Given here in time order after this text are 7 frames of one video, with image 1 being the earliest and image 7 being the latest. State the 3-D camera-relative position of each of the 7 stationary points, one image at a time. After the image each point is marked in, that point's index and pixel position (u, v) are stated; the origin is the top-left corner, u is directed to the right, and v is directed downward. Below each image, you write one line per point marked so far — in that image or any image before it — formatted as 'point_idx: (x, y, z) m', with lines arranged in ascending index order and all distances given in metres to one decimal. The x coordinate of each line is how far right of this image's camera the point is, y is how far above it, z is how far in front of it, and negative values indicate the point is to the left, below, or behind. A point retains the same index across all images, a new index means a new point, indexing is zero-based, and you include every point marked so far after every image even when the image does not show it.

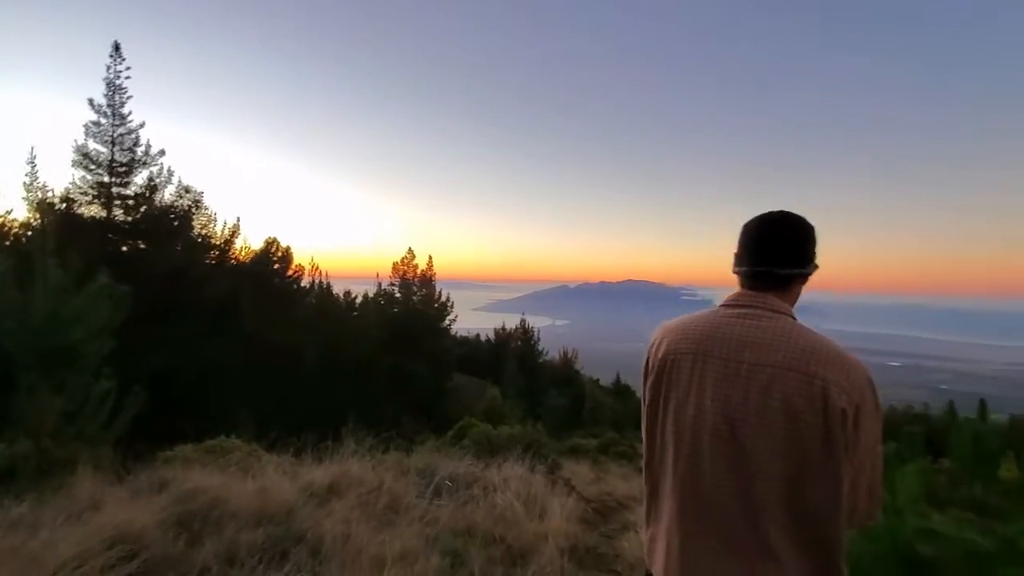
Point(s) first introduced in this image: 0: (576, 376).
0: (+2.1, -3.0, +18.7) m
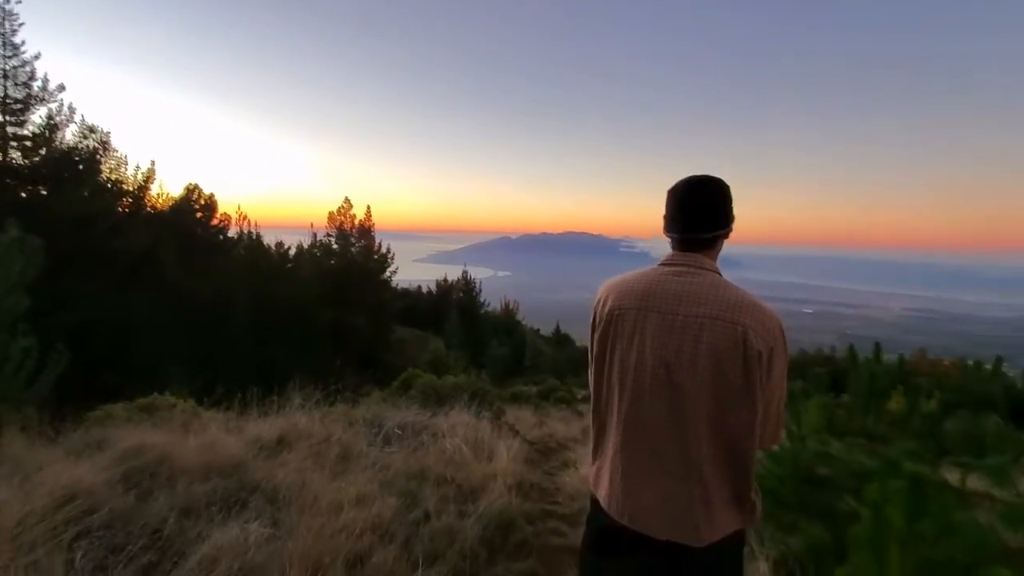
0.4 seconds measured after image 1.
0: (+0.3, -1.3, +19.8) m
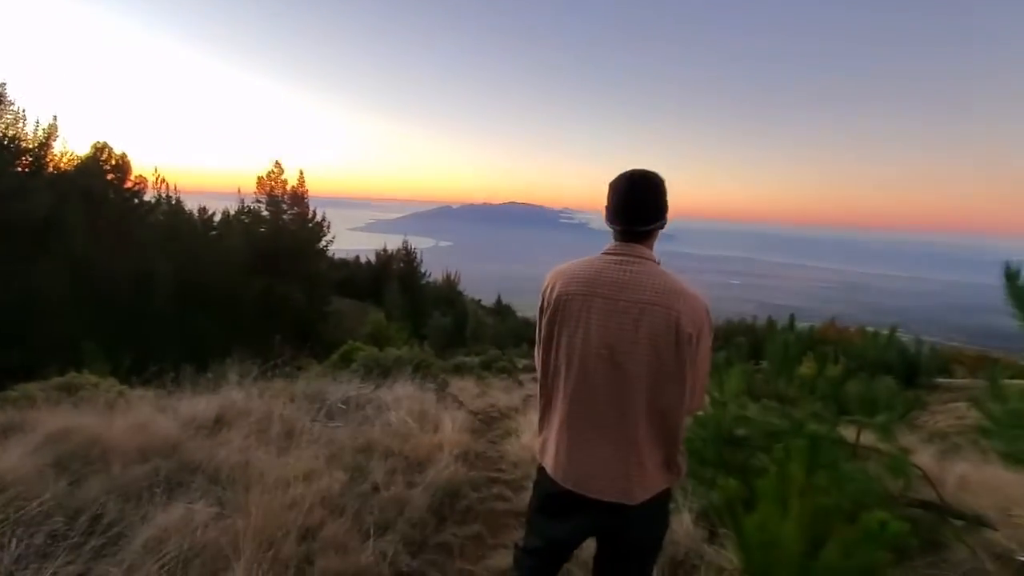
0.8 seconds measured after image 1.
0: (-1.8, -0.4, +20.4) m
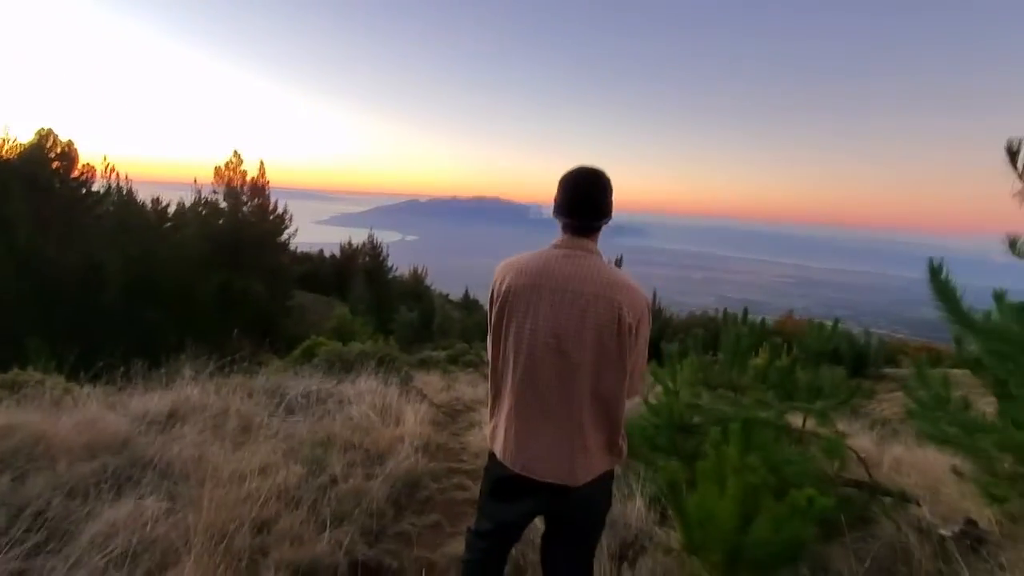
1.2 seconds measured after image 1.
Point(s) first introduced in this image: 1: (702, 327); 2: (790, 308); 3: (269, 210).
0: (-3.5, -0.1, +20.6) m
1: (+6.0, -1.2, +14.0) m
2: (+10.7, -0.8, +17.9) m
3: (-7.6, +2.7, +15.6) m
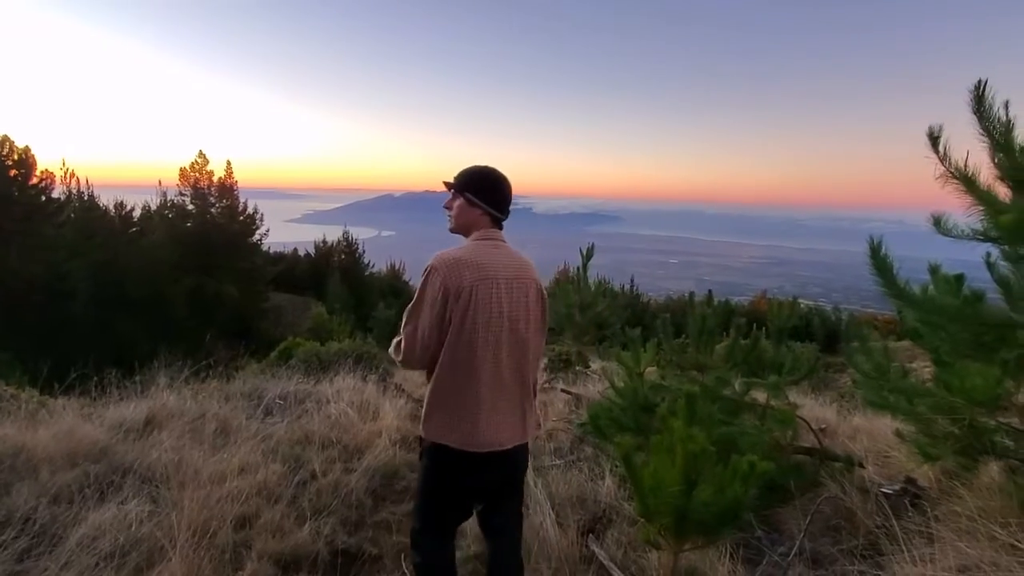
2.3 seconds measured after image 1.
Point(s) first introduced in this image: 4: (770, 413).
0: (-5.0, -0.1, +21.5) m
1: (+4.7, -0.8, +15.3) m
2: (+9.3, -0.1, +19.4) m
3: (-9.0, +2.5, +16.2) m
4: (+1.7, -1.0, +3.6) m
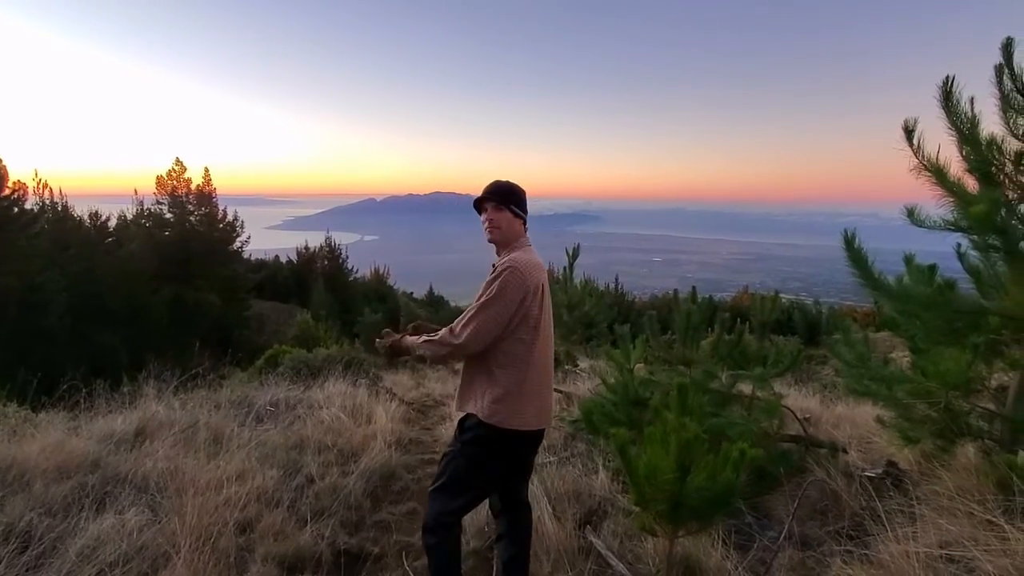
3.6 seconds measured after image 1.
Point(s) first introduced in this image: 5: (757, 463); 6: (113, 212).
0: (-5.3, -0.2, +21.8) m
1: (+4.6, -0.6, +15.9) m
2: (+9.1, +0.1, +20.1) m
3: (-9.3, +2.3, +16.4) m
4: (+1.9, -0.9, +4.1) m
5: (+1.7, -1.2, +3.6) m
6: (-14.1, +2.7, +18.1) m
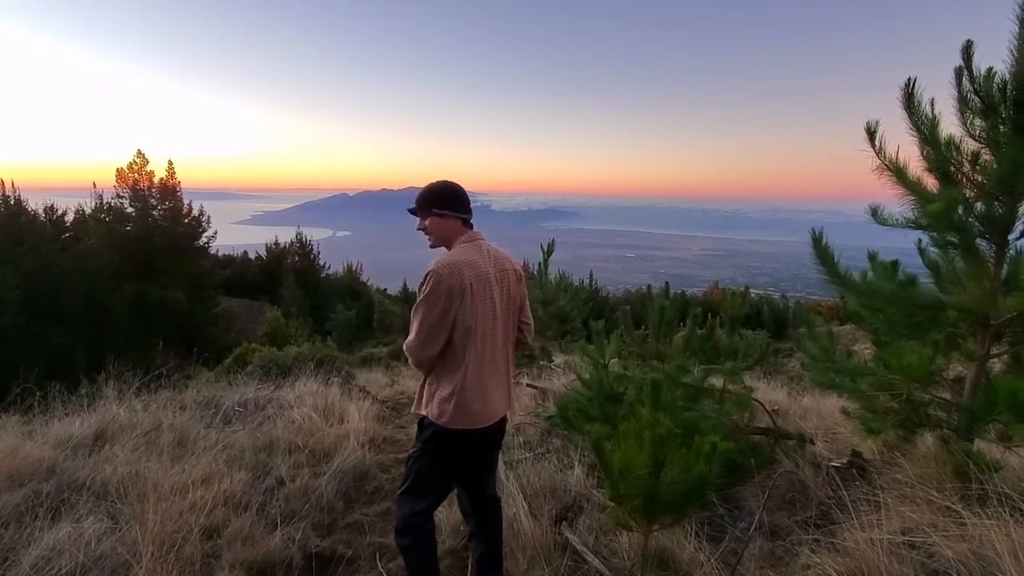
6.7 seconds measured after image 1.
0: (-6.4, -0.1, +21.3) m
1: (+3.8, -0.5, +15.9) m
2: (+8.1, +0.3, +20.3) m
3: (-10.1, +2.4, +15.7) m
4: (+1.7, -0.9, +4.0) m
5: (+1.5, -1.2, +3.5) m
6: (-14.9, +2.7, +17.2) m
